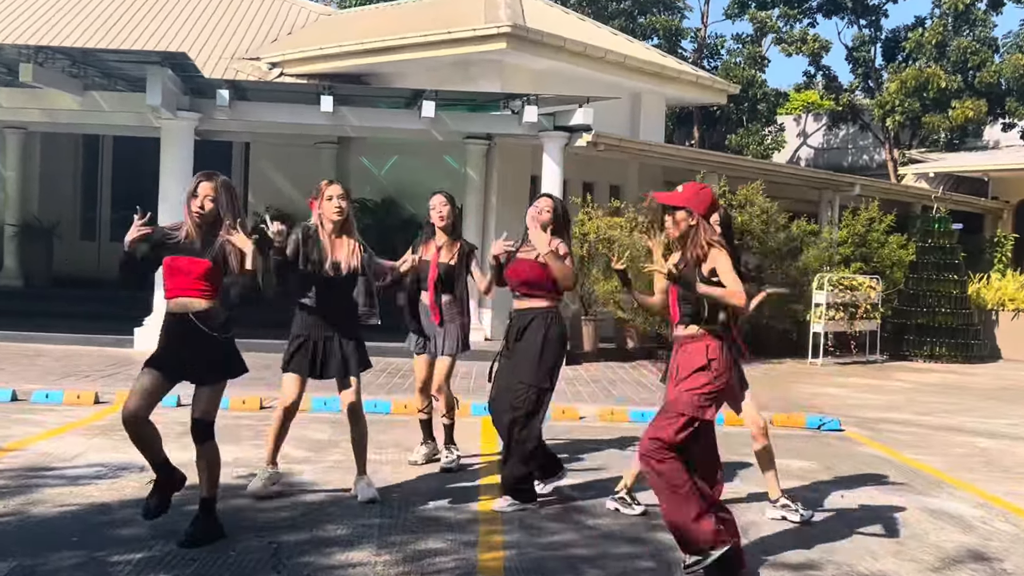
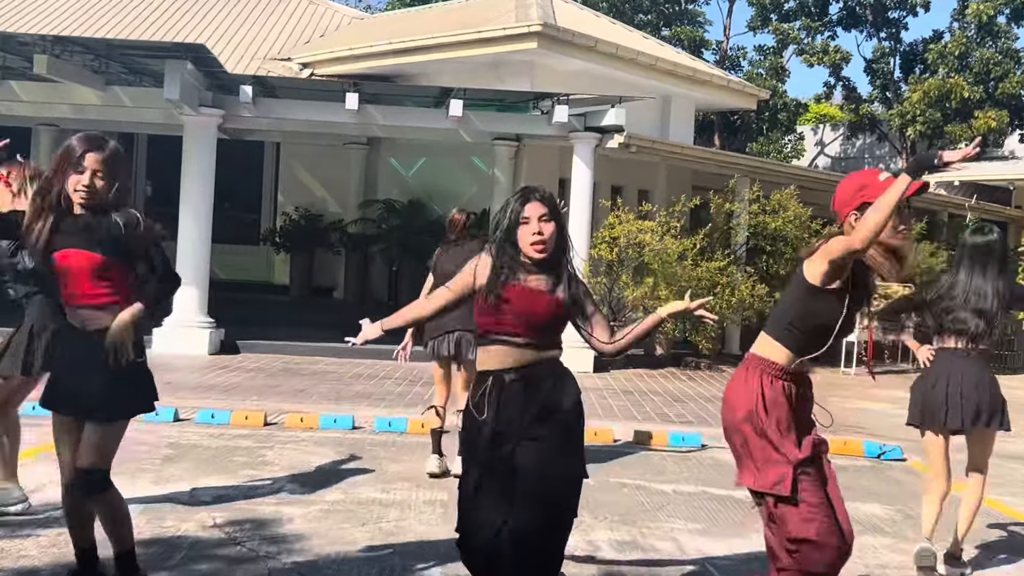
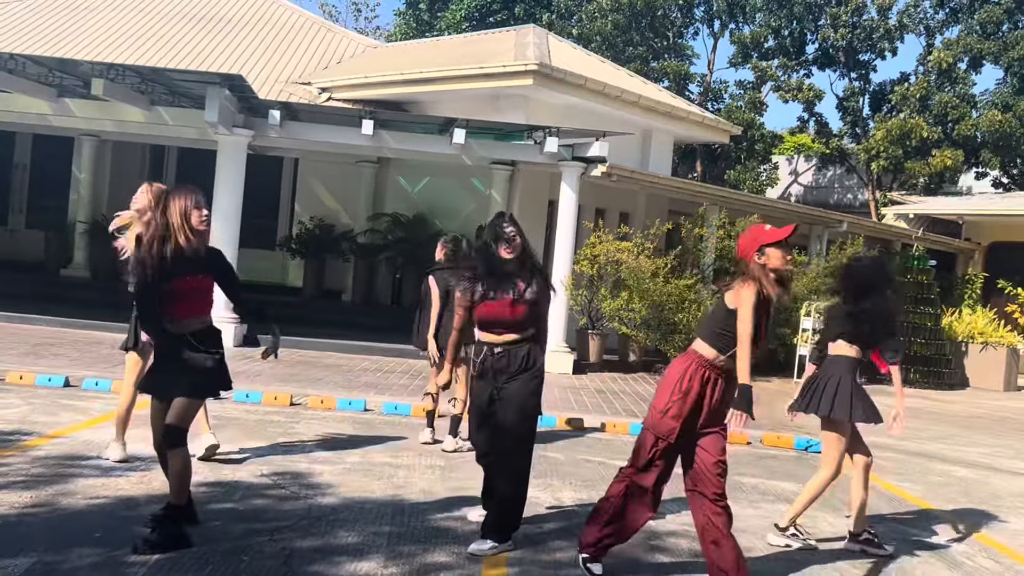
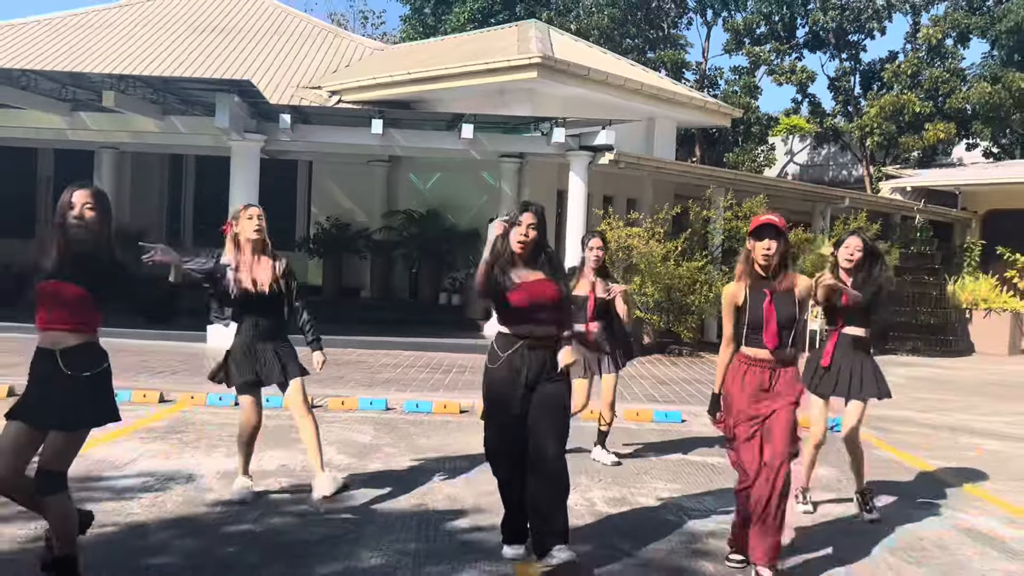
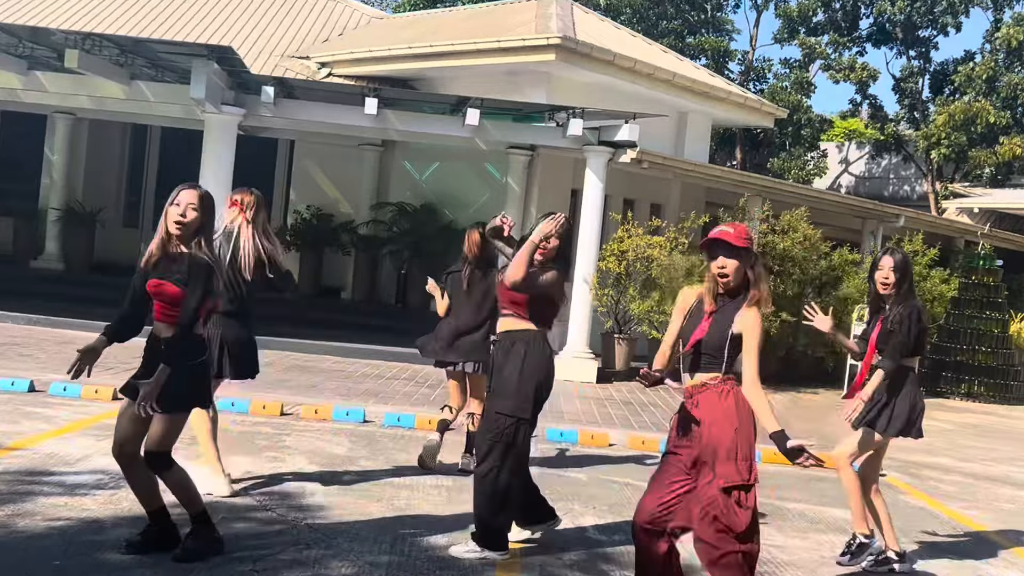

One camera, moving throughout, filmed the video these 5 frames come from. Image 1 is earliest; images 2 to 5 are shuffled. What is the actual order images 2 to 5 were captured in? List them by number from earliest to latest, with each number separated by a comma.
5, 3, 2, 4
